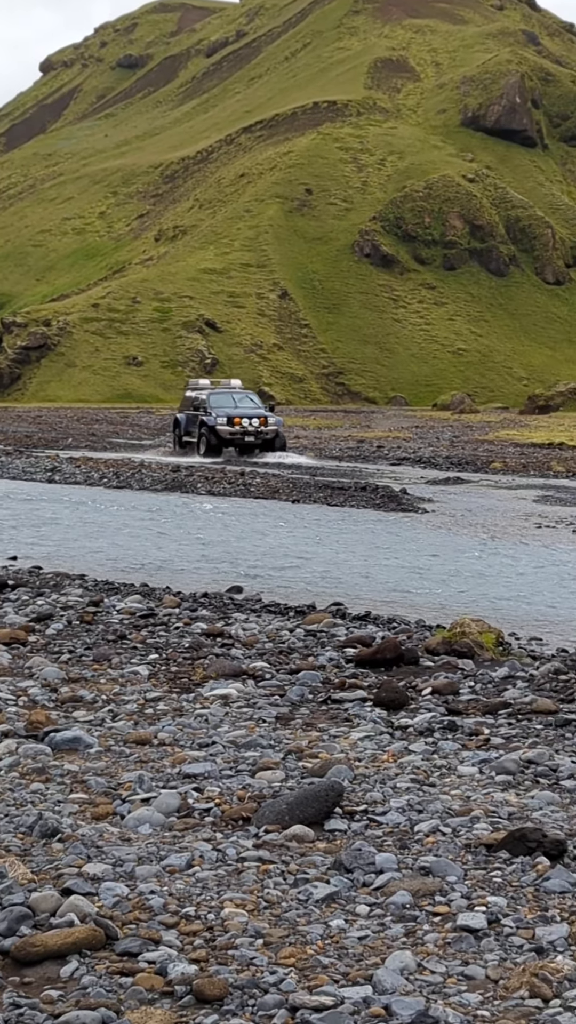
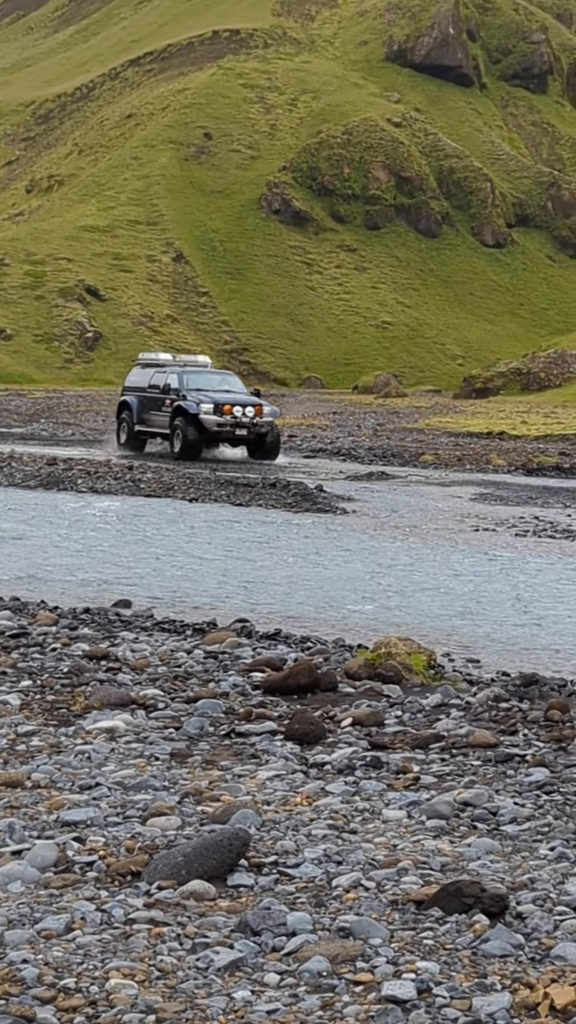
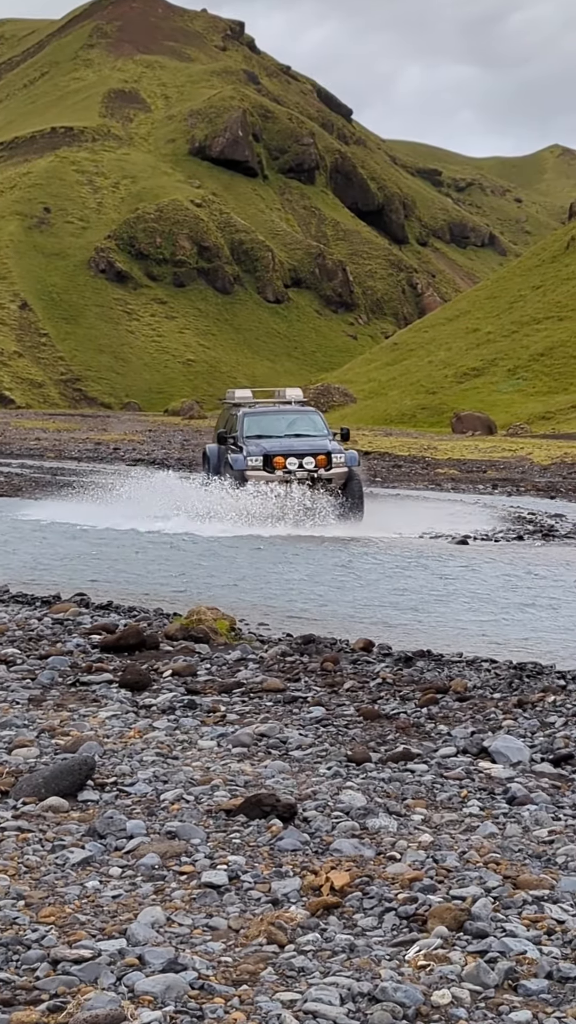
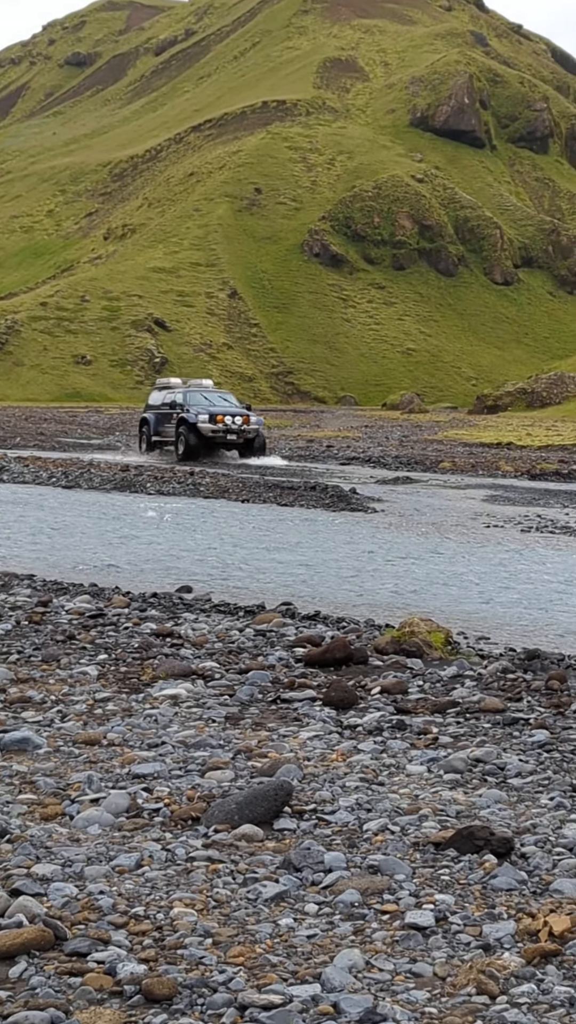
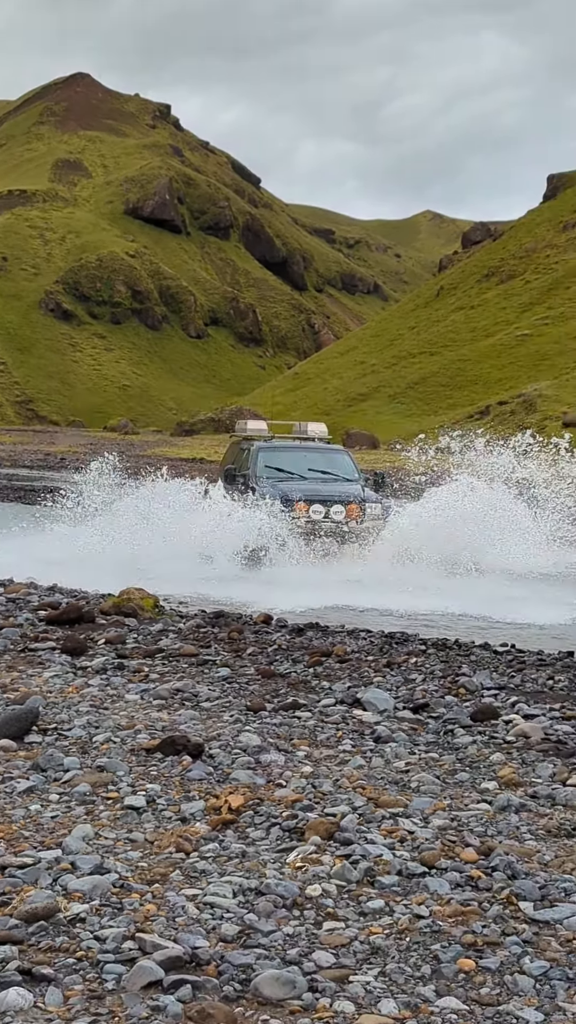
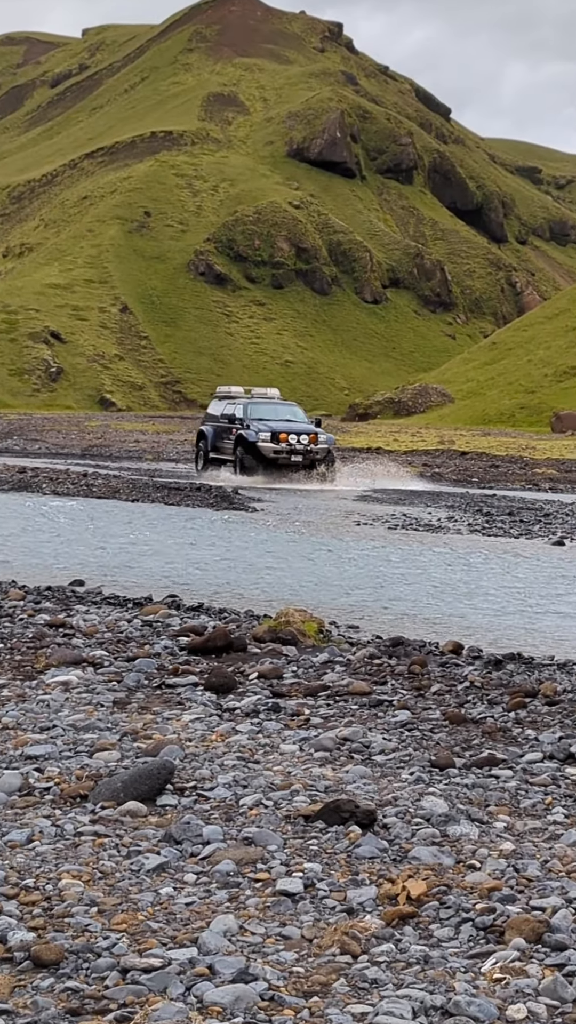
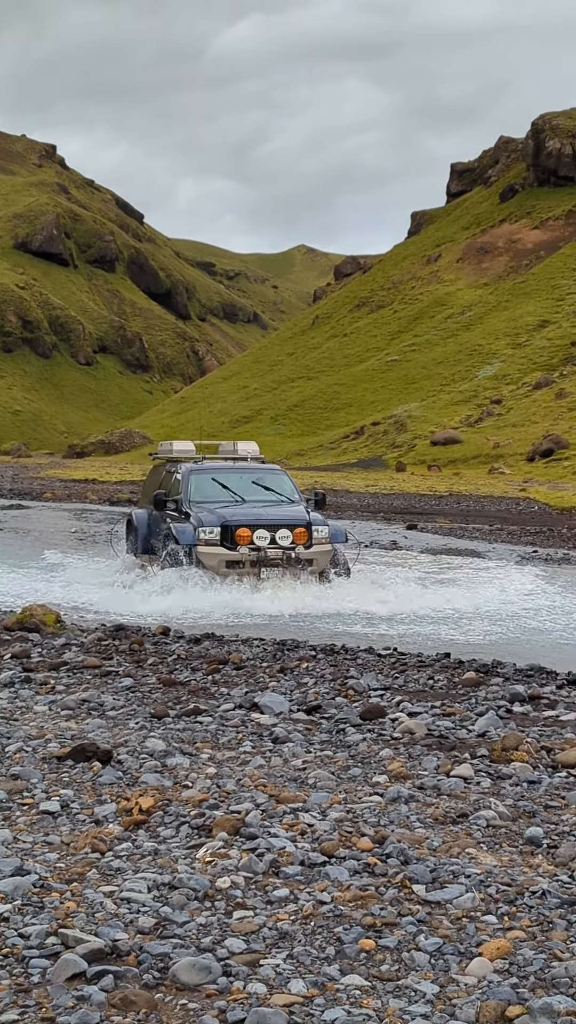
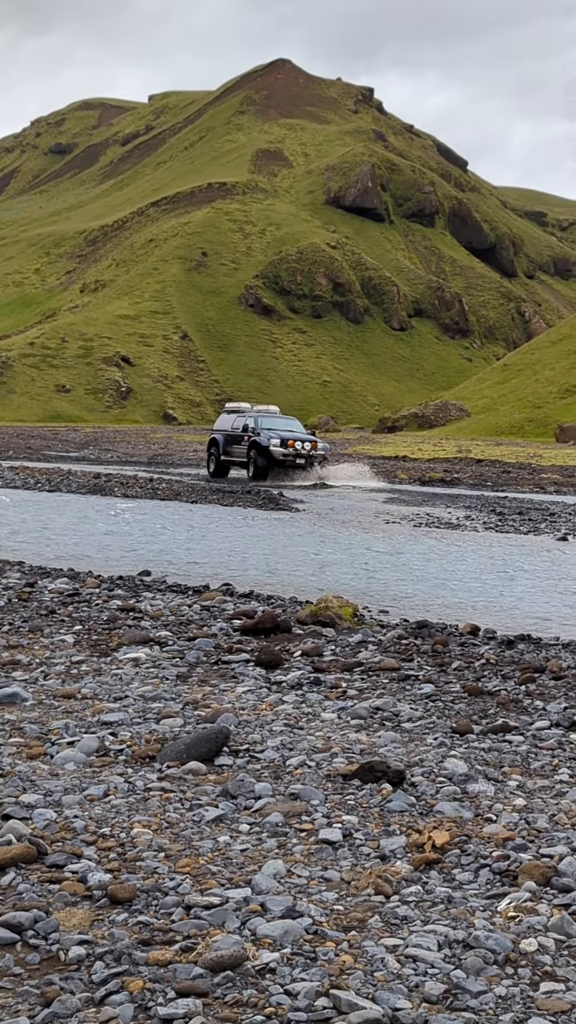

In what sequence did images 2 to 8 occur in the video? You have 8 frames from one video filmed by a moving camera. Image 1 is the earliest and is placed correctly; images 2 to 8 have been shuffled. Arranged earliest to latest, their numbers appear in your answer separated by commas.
4, 2, 8, 6, 3, 5, 7
